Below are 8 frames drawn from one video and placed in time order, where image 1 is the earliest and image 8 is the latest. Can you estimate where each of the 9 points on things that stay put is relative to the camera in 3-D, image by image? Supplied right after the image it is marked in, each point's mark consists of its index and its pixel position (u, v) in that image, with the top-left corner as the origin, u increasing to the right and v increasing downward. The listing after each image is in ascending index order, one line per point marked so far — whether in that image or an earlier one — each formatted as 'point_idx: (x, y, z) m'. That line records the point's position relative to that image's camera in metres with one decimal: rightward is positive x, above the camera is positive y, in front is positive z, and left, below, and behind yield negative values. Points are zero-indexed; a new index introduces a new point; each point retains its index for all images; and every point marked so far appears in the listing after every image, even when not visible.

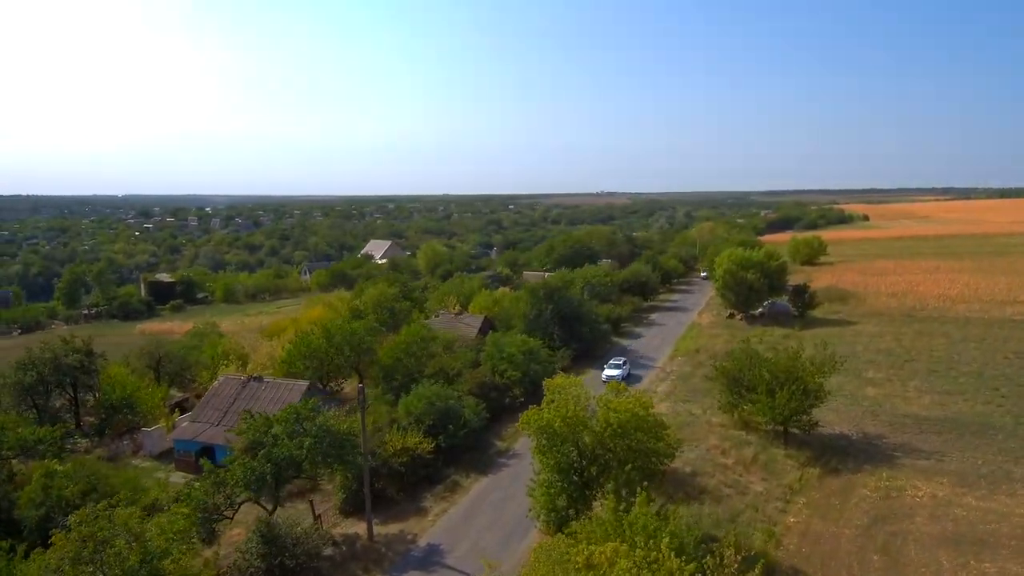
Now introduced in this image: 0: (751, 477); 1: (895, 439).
0: (+6.2, -4.9, +17.1) m
1: (+11.3, -4.5, +19.3) m
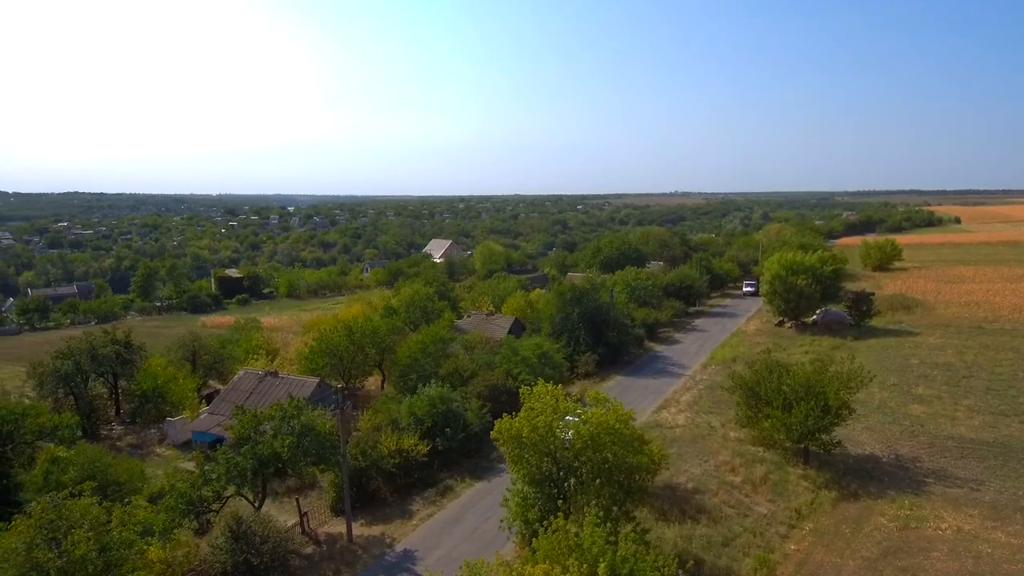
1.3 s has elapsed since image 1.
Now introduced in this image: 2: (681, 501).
0: (+6.0, -5.1, +16.0) m
1: (+11.3, -4.7, +17.7) m
2: (+4.0, -5.1, +15.7) m
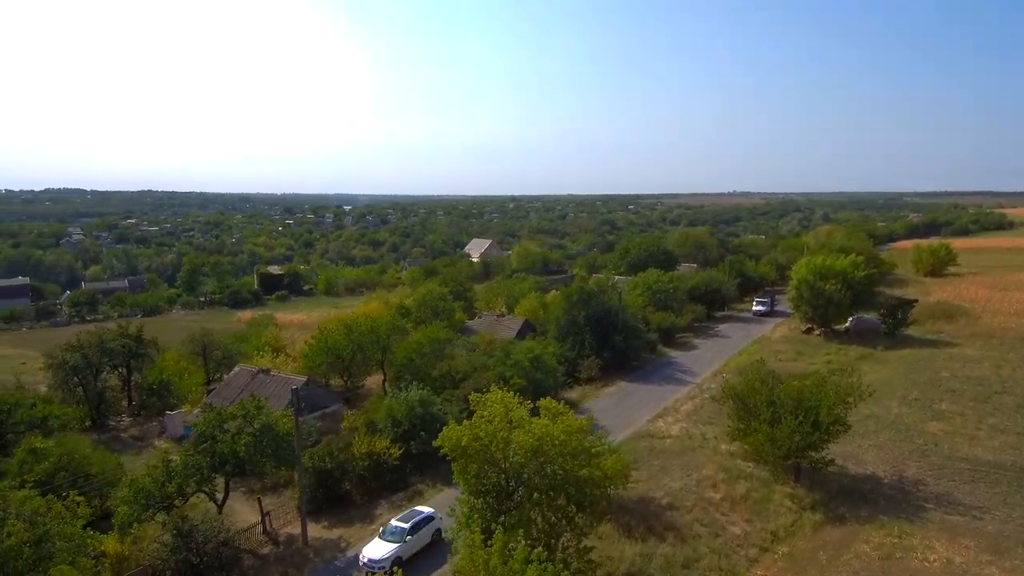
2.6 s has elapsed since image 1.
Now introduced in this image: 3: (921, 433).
0: (+5.1, -5.3, +15.1) m
1: (+10.5, -5.0, +16.3) m
2: (+3.1, -5.2, +15.0) m
3: (+12.3, -4.4, +19.7) m
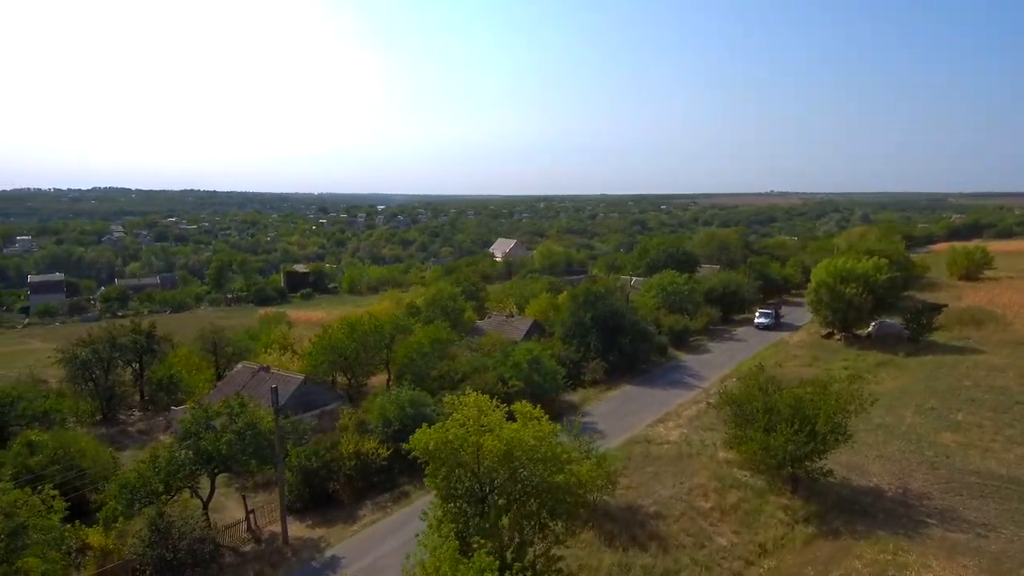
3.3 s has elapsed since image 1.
0: (+4.7, -5.3, +14.6) m
1: (+10.2, -5.1, +15.6) m
2: (+2.7, -5.3, +14.6) m
3: (+12.2, -4.5, +18.9) m
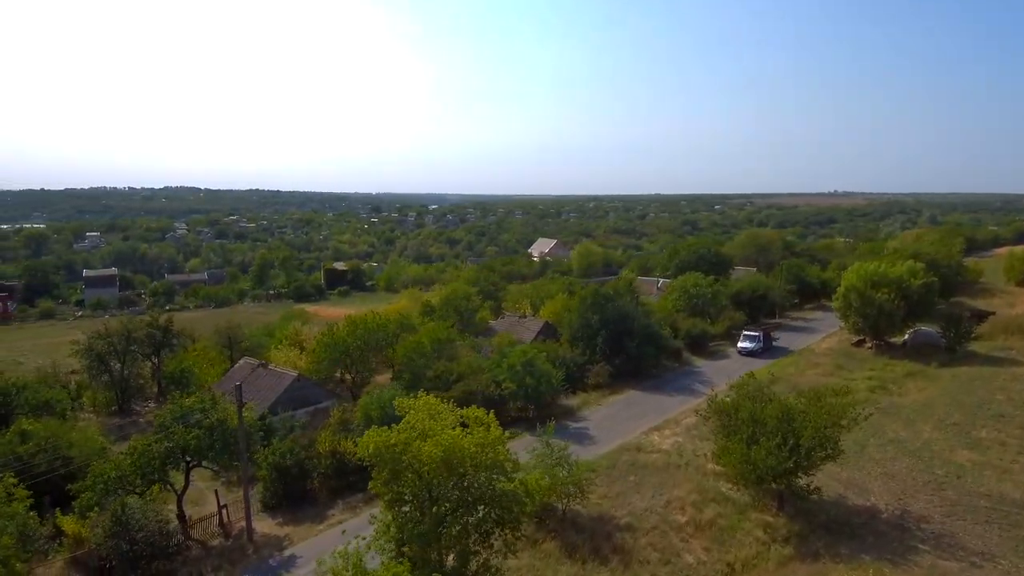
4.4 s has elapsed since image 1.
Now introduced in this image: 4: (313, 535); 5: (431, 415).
0: (+3.8, -5.4, +13.9) m
1: (+9.4, -5.2, +14.4) m
2: (+1.9, -5.3, +14.0) m
3: (+11.7, -4.7, +17.6) m
4: (-4.5, -5.6, +14.8) m
5: (-1.5, -2.4, +12.2) m
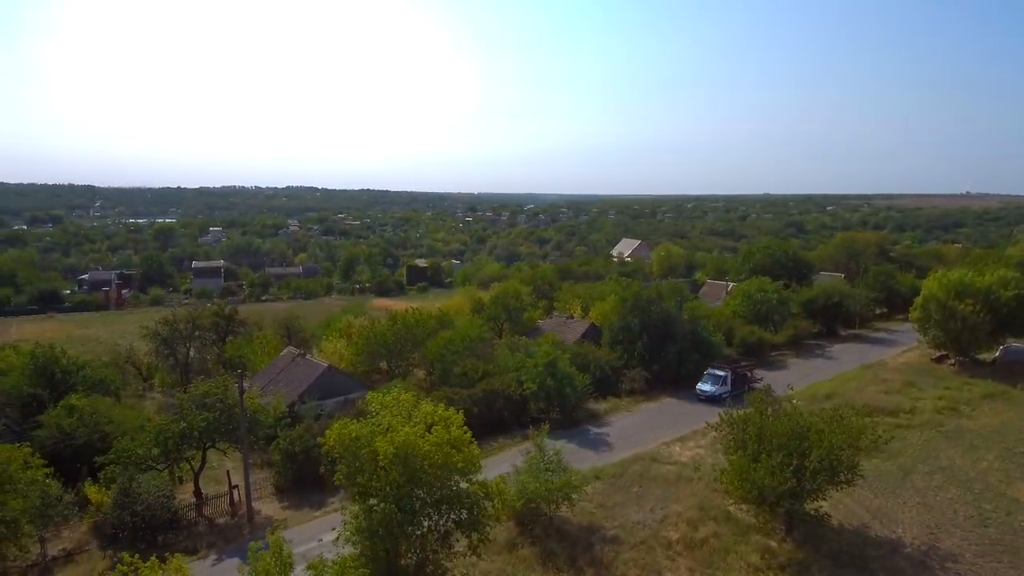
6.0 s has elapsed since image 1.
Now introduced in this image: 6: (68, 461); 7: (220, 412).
0: (+3.3, -5.5, +13.1) m
1: (+8.9, -5.5, +12.8) m
2: (+1.4, -5.4, +13.6) m
3: (+11.6, -5.0, +15.6) m
4: (-4.8, -5.4, +15.3) m
5: (-2.1, -2.3, +12.3) m
6: (-11.9, -4.6, +17.5) m
7: (-7.2, -3.1, +16.1) m
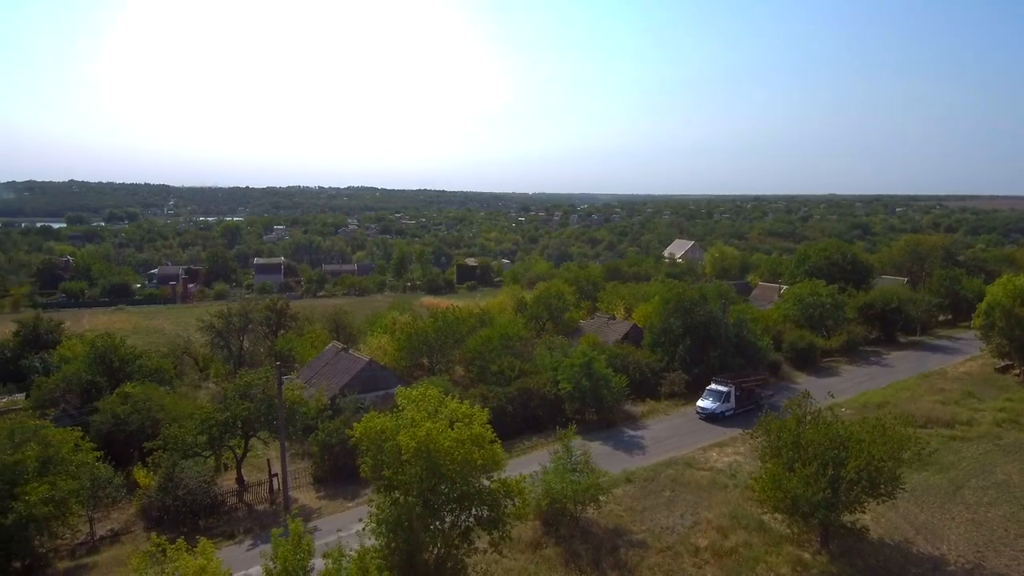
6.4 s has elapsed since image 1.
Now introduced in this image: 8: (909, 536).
0: (+3.8, -5.5, +12.8) m
1: (+9.3, -5.6, +12.1) m
2: (+1.9, -5.4, +13.4) m
3: (+12.3, -5.1, +14.6) m
4: (-4.1, -5.4, +15.7) m
5: (-1.7, -2.3, +12.5) m
6: (-11.0, -4.4, +18.4) m
7: (-6.4, -2.9, +16.7) m
8: (+8.6, -5.3, +14.0) m
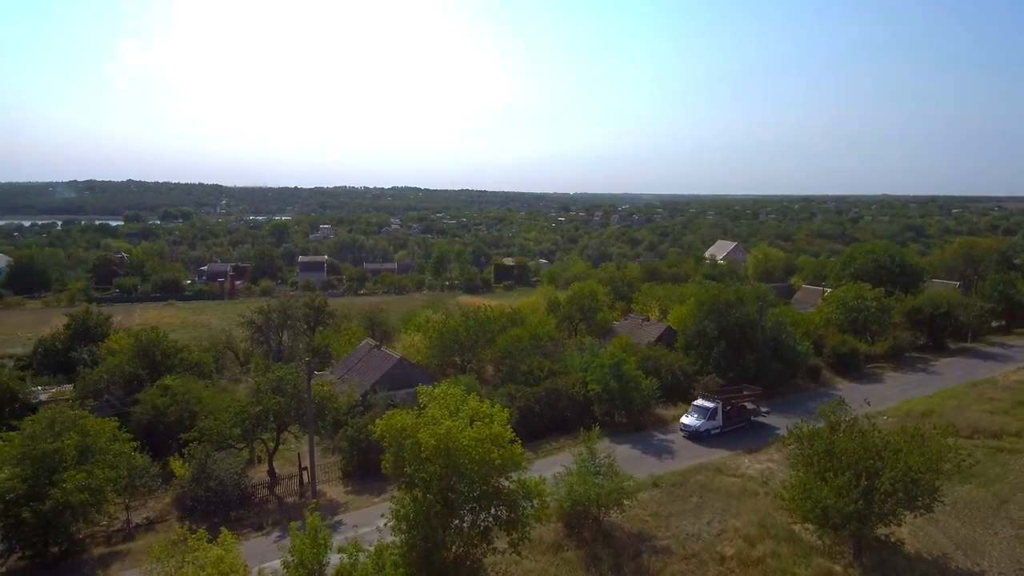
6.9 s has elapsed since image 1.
0: (+4.2, -5.6, +12.5) m
1: (+9.7, -5.7, +11.4) m
2: (+2.4, -5.4, +13.3) m
3: (+12.8, -5.3, +13.8) m
4: (-3.5, -5.3, +15.8) m
5: (-1.3, -2.3, +12.5) m
6: (-10.2, -4.3, +19.0) m
7: (-5.8, -2.9, +17.0) m
8: (+9.0, -5.4, +13.4) m
